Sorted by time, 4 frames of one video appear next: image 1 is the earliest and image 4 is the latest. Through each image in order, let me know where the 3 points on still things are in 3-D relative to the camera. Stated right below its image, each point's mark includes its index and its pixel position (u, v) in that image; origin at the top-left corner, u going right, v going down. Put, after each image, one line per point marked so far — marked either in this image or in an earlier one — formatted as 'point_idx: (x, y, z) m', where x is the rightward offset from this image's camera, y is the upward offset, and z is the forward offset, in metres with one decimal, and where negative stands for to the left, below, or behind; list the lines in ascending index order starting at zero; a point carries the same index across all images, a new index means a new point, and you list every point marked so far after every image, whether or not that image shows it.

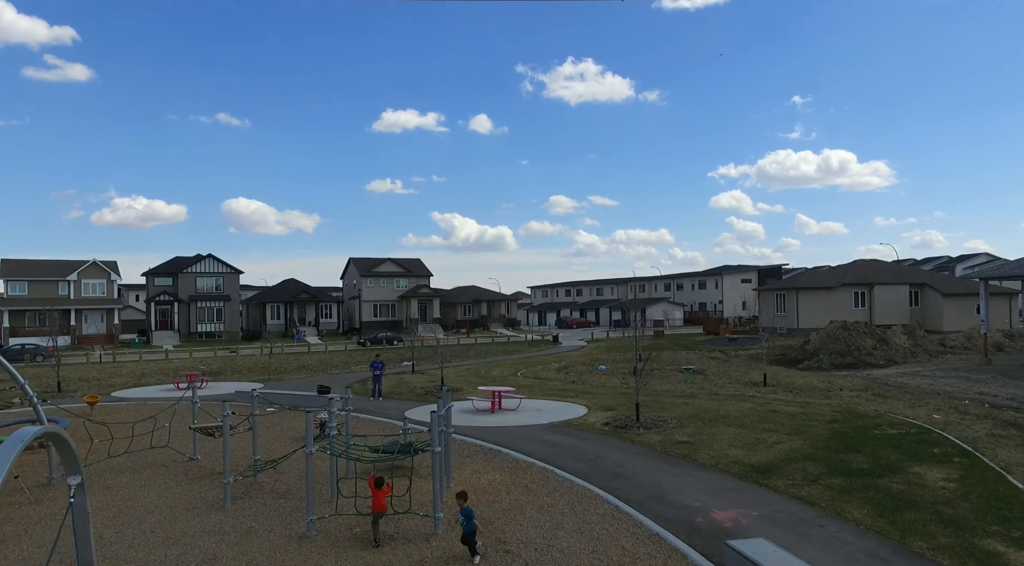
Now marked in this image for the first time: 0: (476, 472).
0: (-0.6, -3.2, +11.9) m
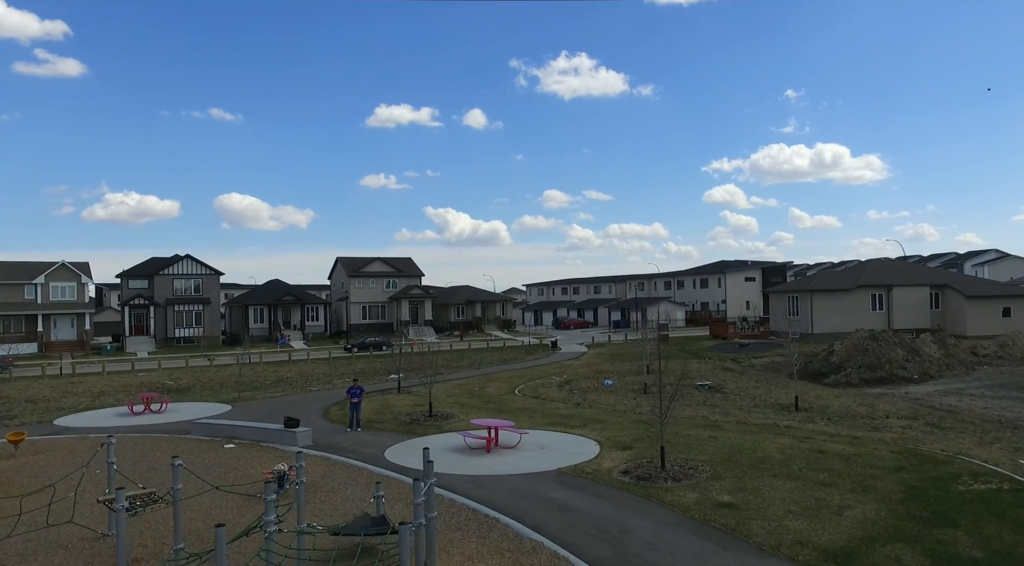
0: (-0.6, -3.6, +9.1) m
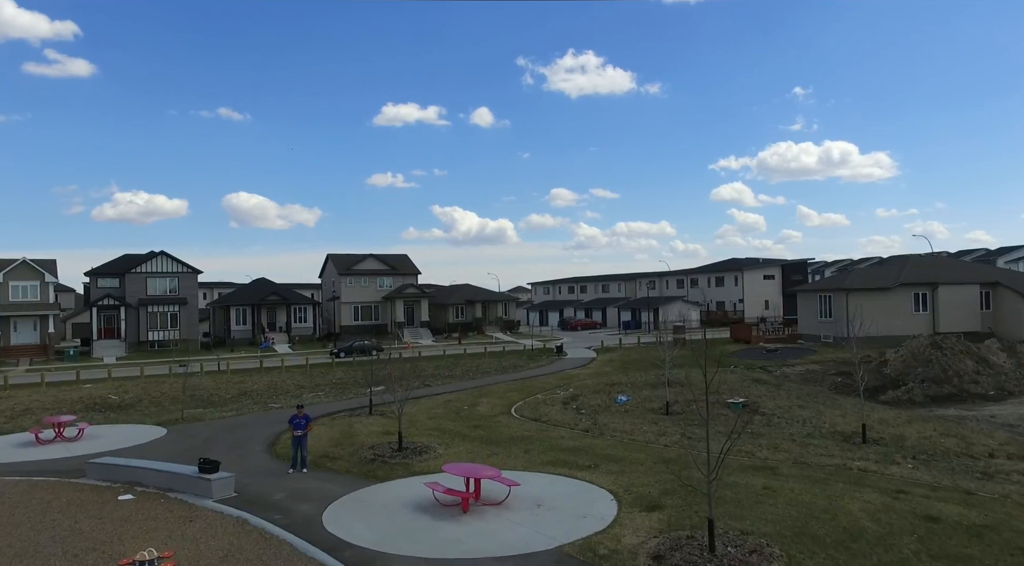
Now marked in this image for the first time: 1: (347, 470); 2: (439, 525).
0: (-0.9, -3.6, +4.9) m
1: (-3.4, -3.9, +14.8) m
2: (-1.1, -3.8, +11.1) m
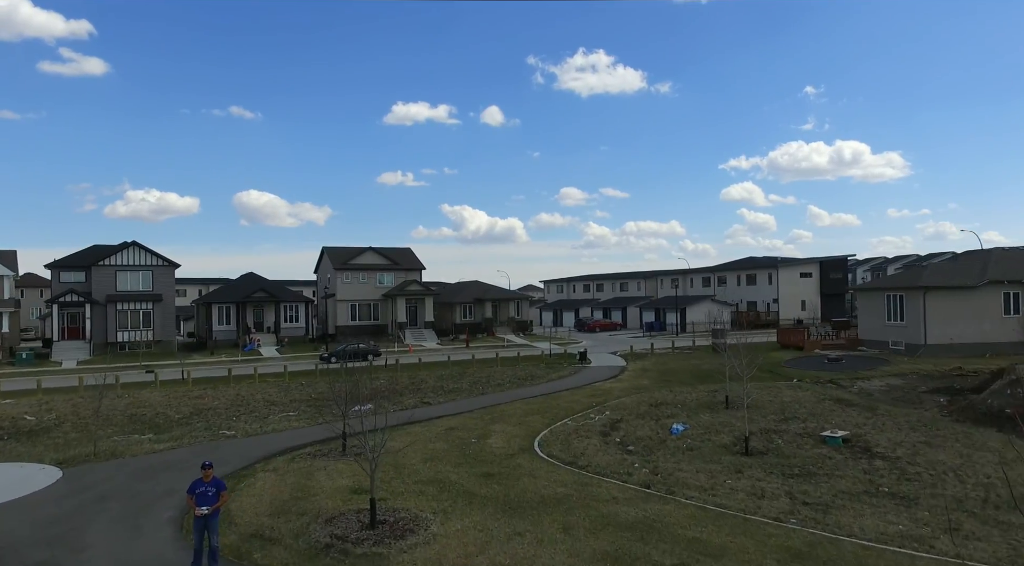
0: (-0.6, -3.4, -0.7) m
1: (-3.0, -3.7, +9.3) m
2: (-0.7, -3.6, +5.5) m
